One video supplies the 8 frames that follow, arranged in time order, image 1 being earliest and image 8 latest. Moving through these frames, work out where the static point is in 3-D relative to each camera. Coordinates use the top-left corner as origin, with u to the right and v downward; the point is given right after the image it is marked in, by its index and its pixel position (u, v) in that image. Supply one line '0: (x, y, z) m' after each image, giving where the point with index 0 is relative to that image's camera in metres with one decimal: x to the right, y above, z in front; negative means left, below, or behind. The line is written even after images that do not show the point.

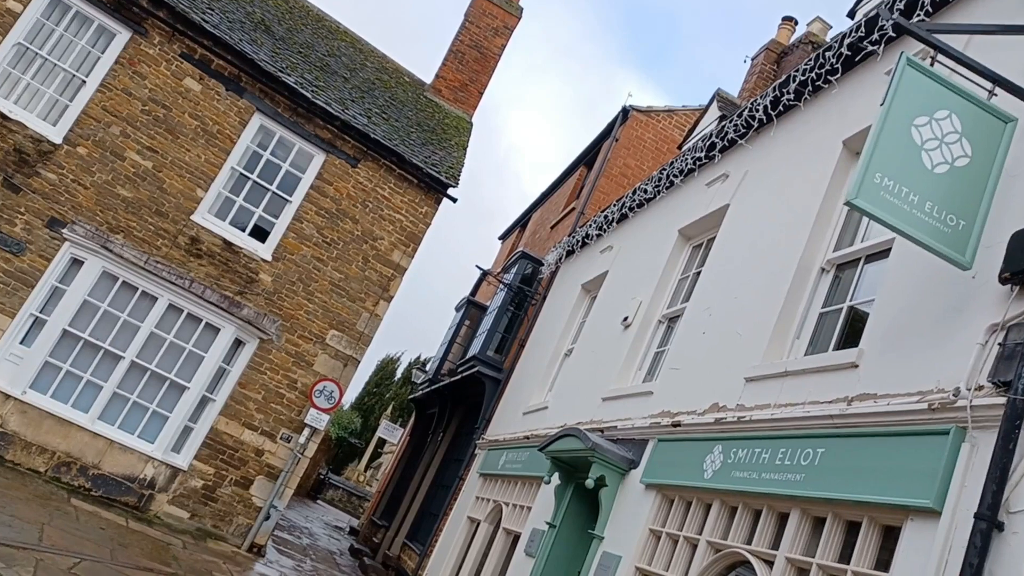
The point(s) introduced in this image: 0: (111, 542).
0: (-4.1, -2.6, +8.5) m
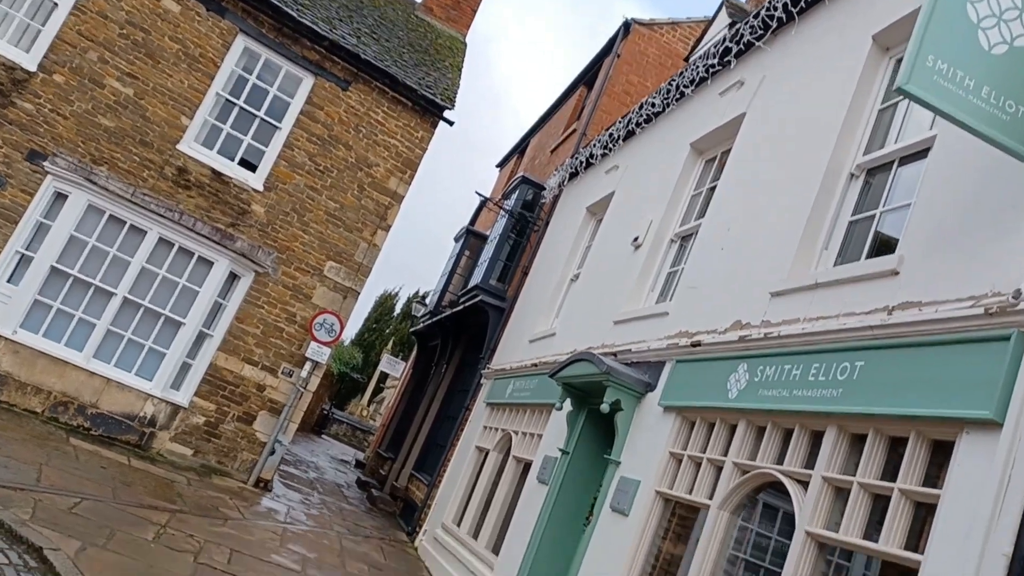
0: (-4.0, -1.9, +8.3) m
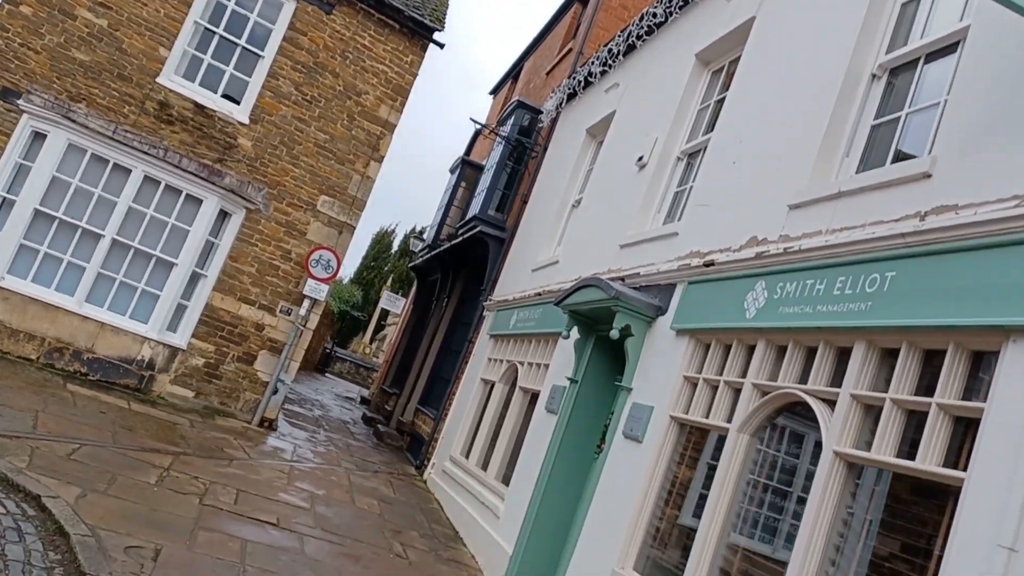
0: (-3.9, -1.4, +8.1) m
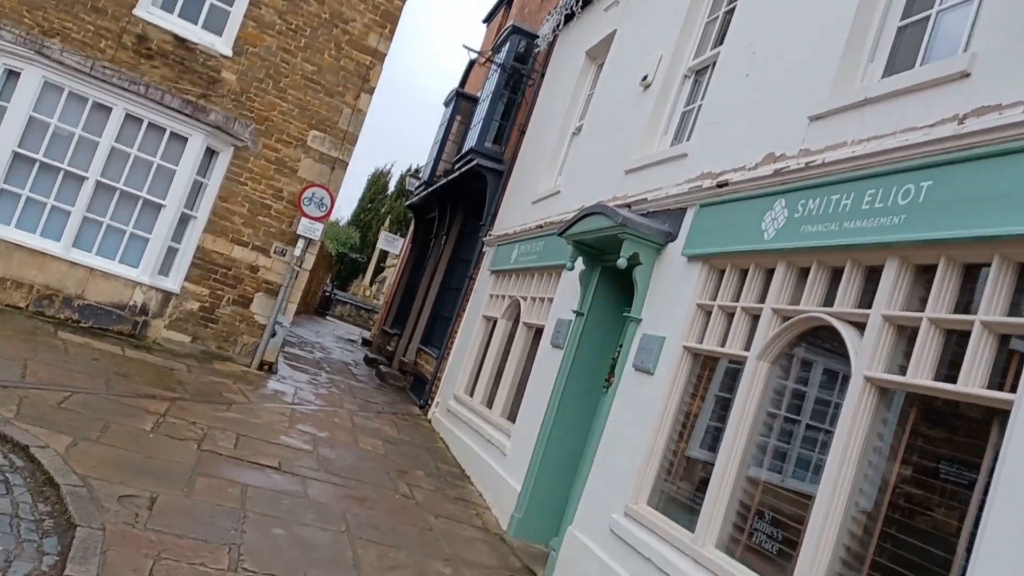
0: (-3.9, -0.8, +7.9) m
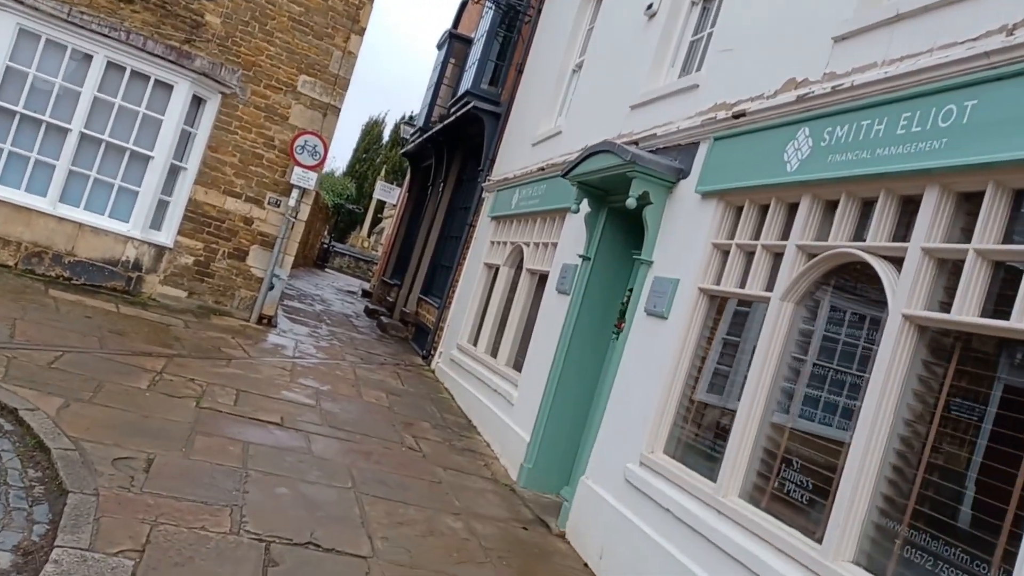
0: (-3.9, -0.4, +7.7) m
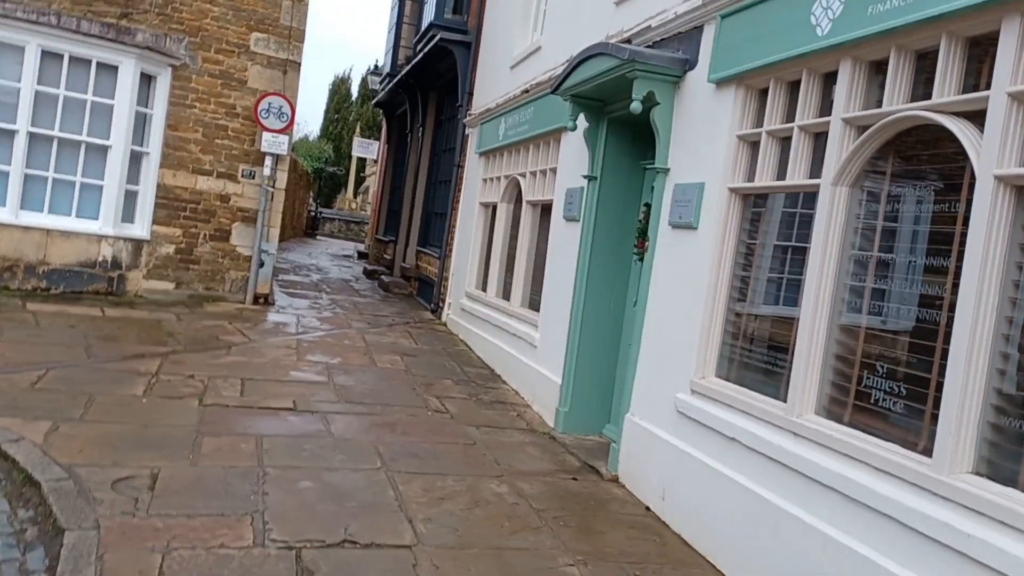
0: (-3.7, -0.4, +7.2) m
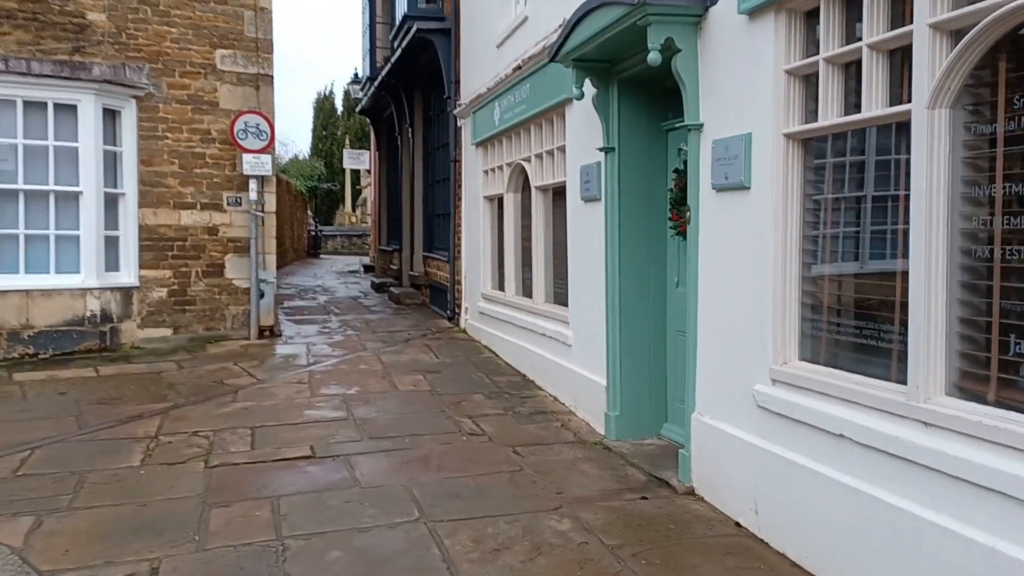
0: (-3.4, -0.9, +6.5) m
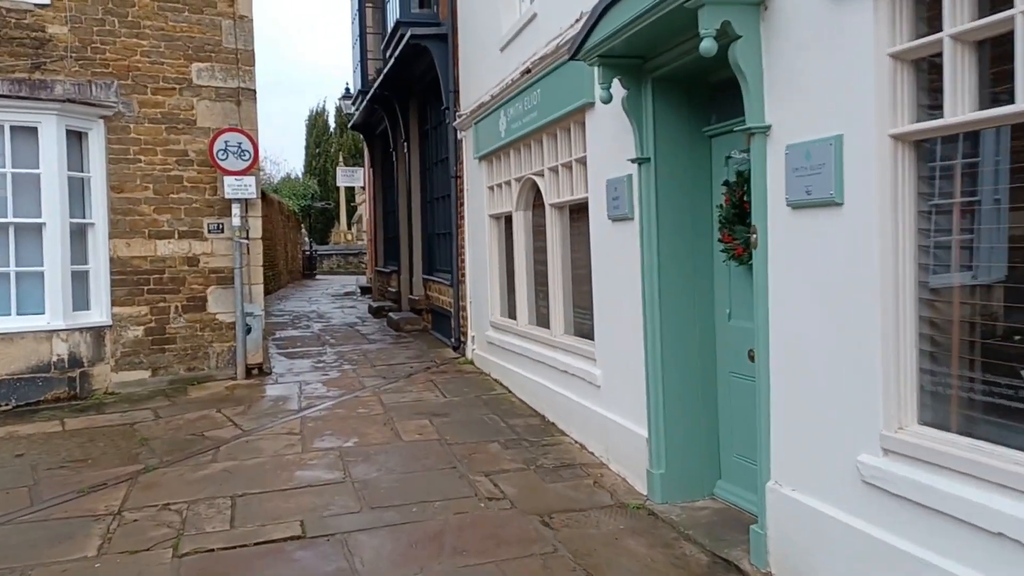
0: (-3.3, -1.2, +5.7) m
